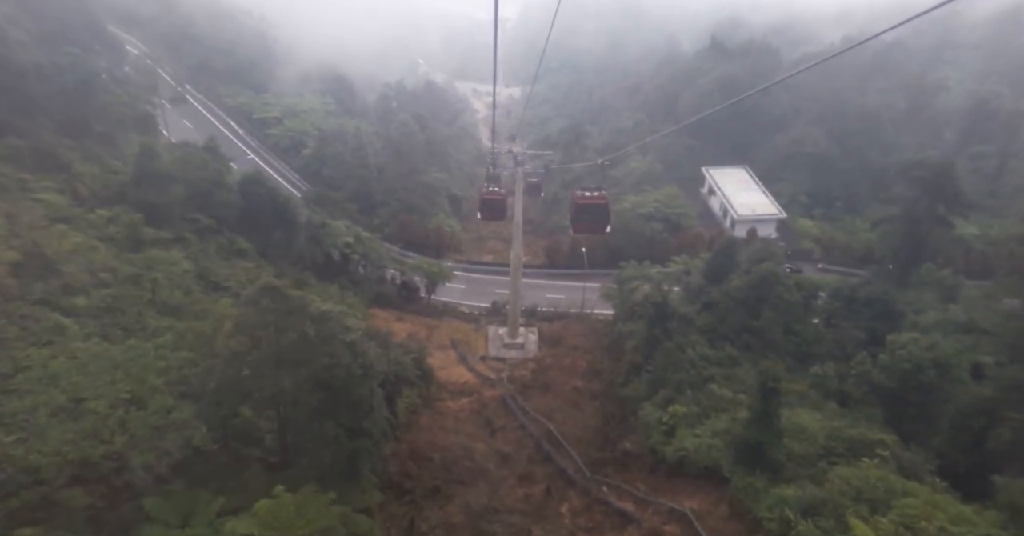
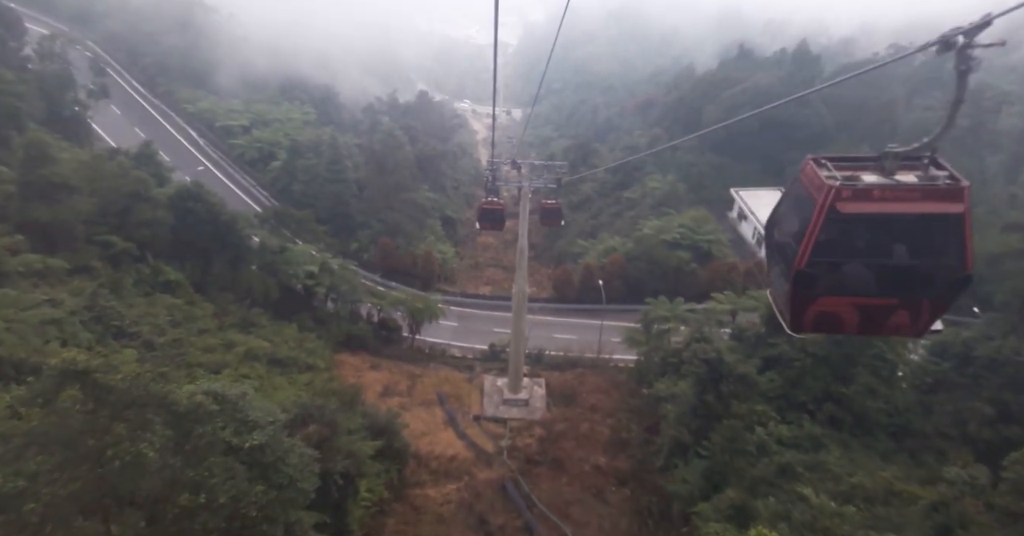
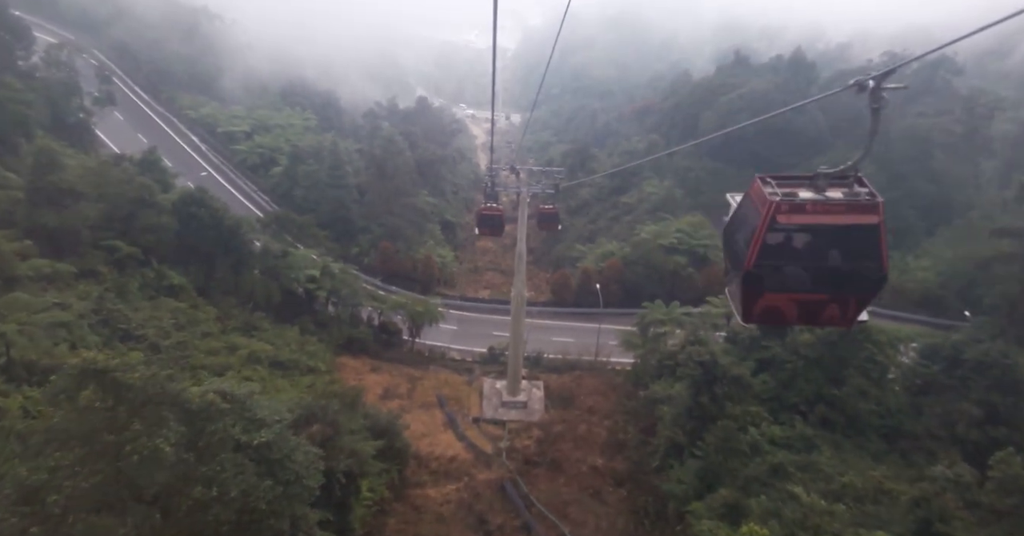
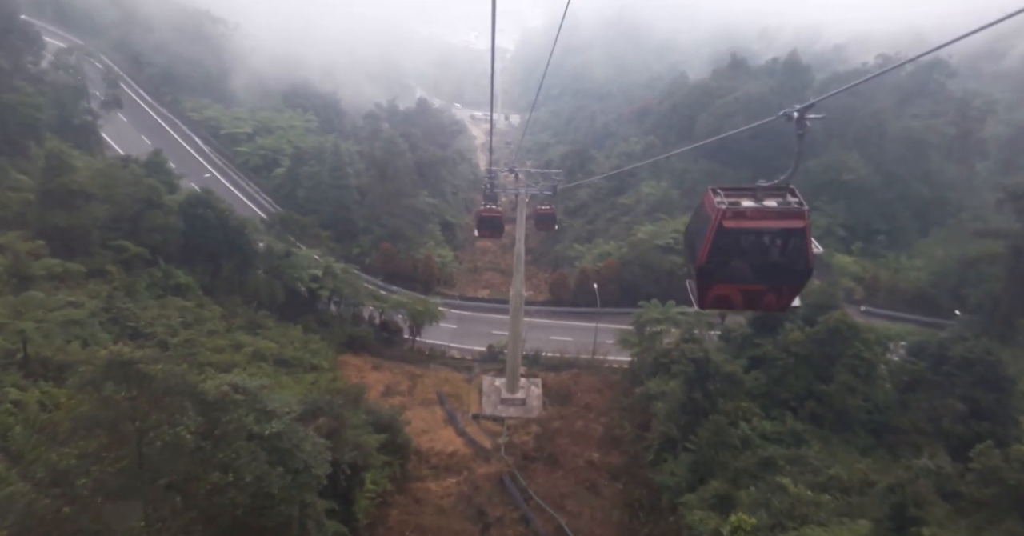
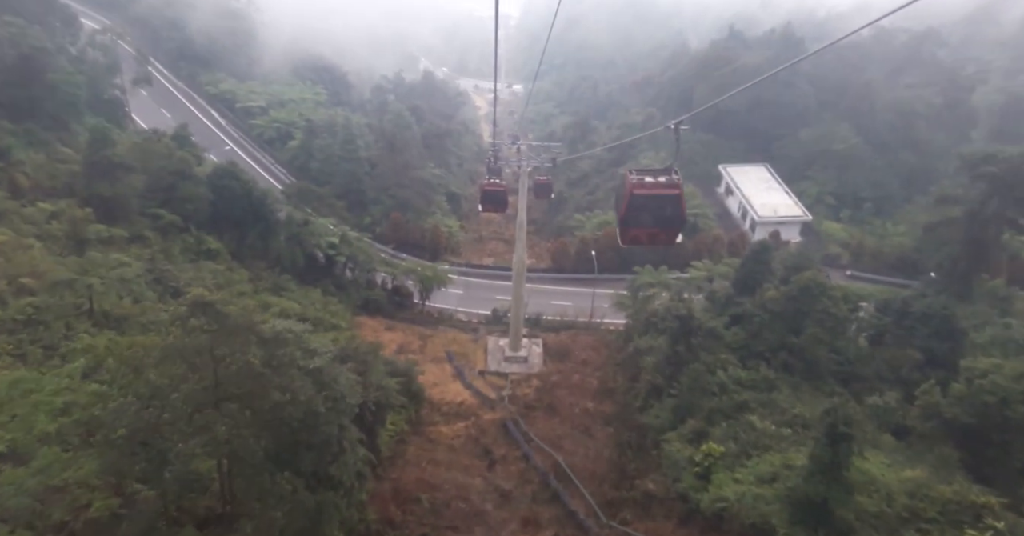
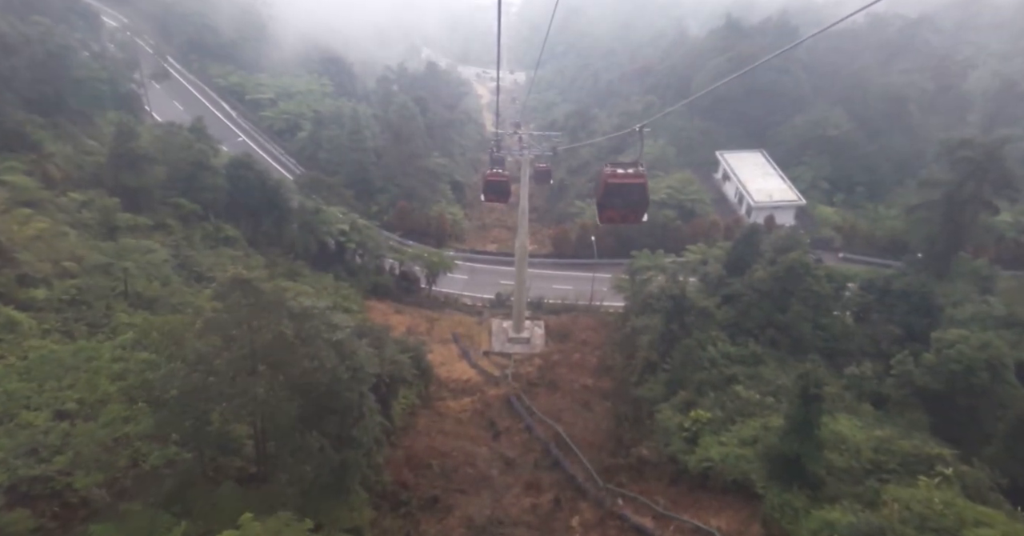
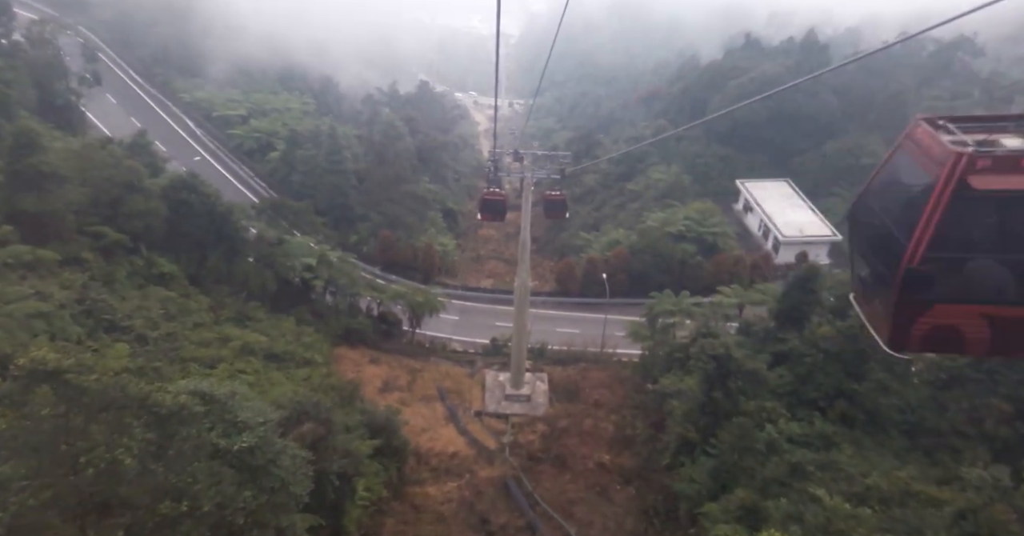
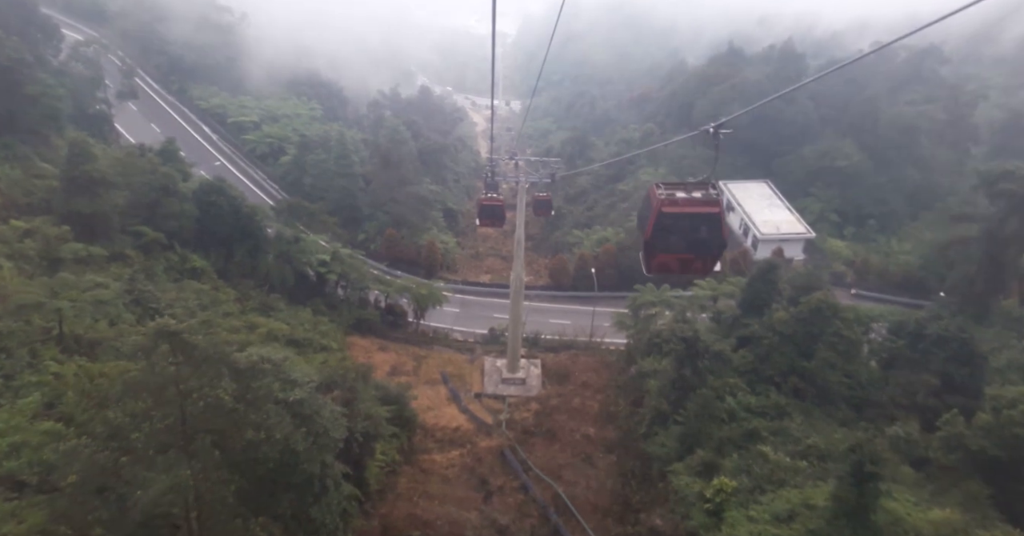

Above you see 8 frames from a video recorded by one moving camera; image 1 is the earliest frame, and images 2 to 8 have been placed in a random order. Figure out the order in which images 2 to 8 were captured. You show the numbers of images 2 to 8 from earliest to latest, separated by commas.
6, 5, 8, 4, 3, 2, 7
